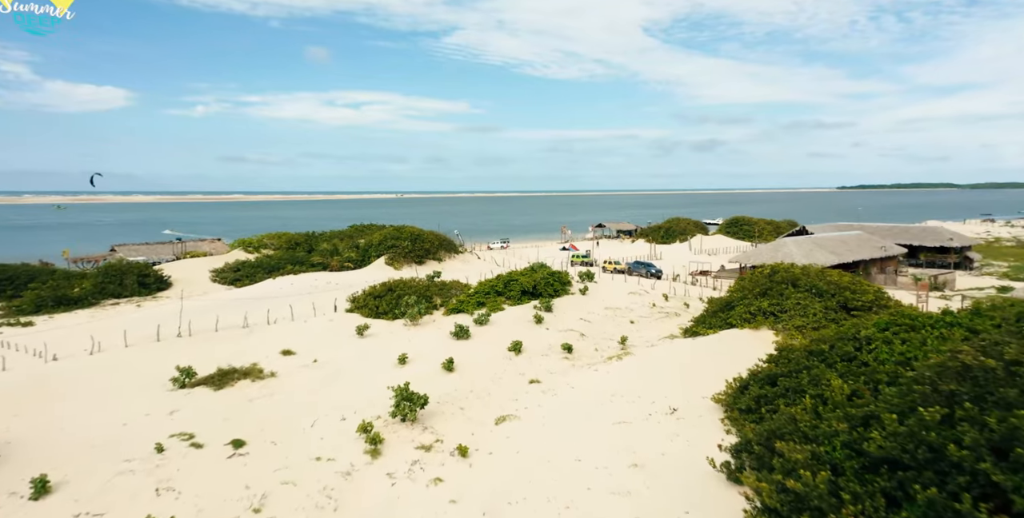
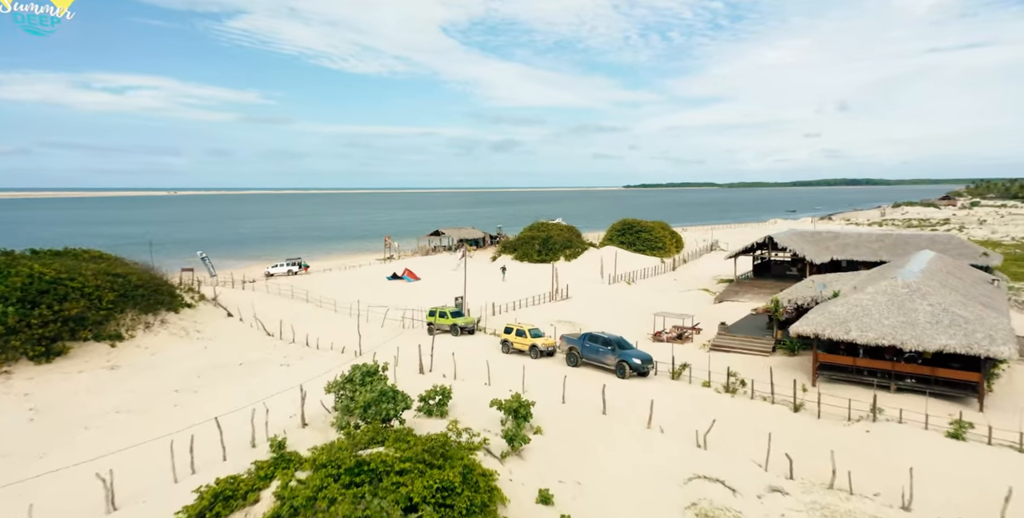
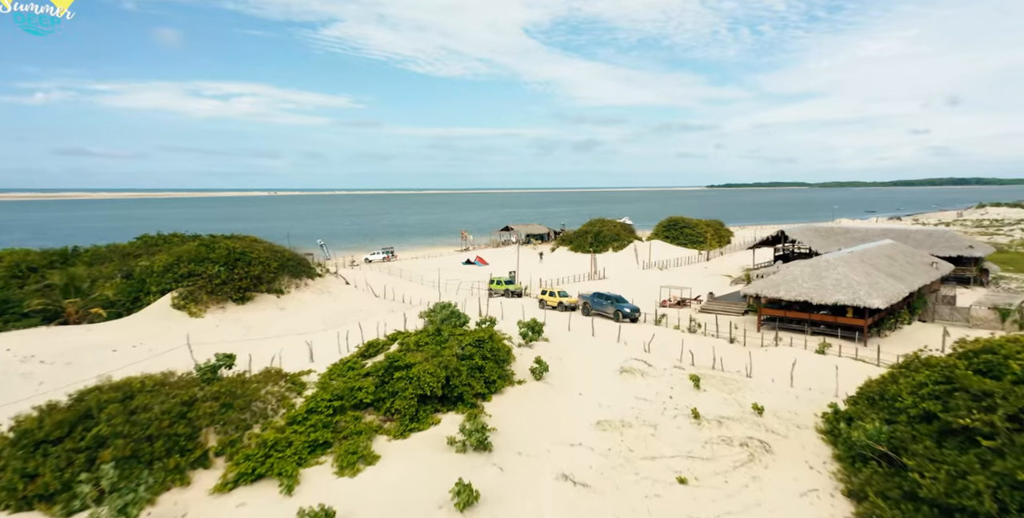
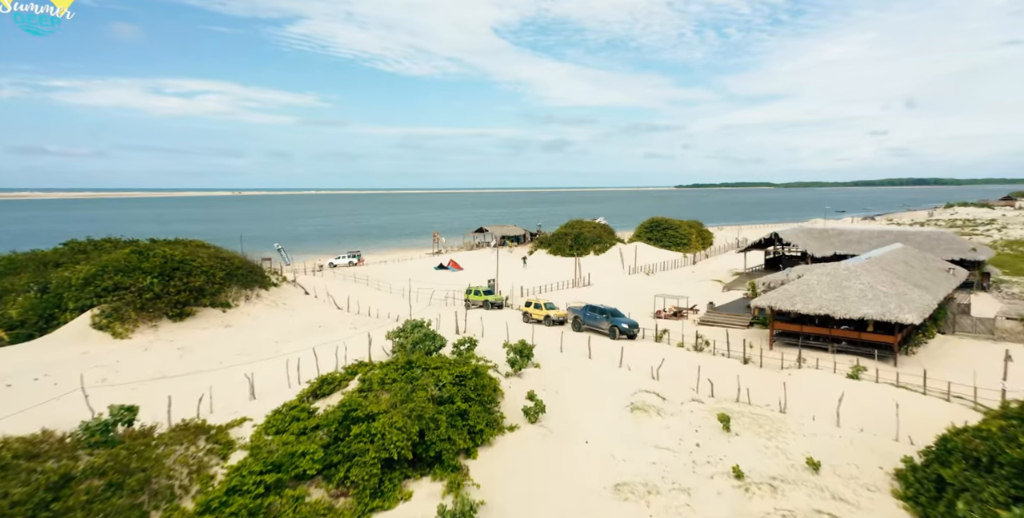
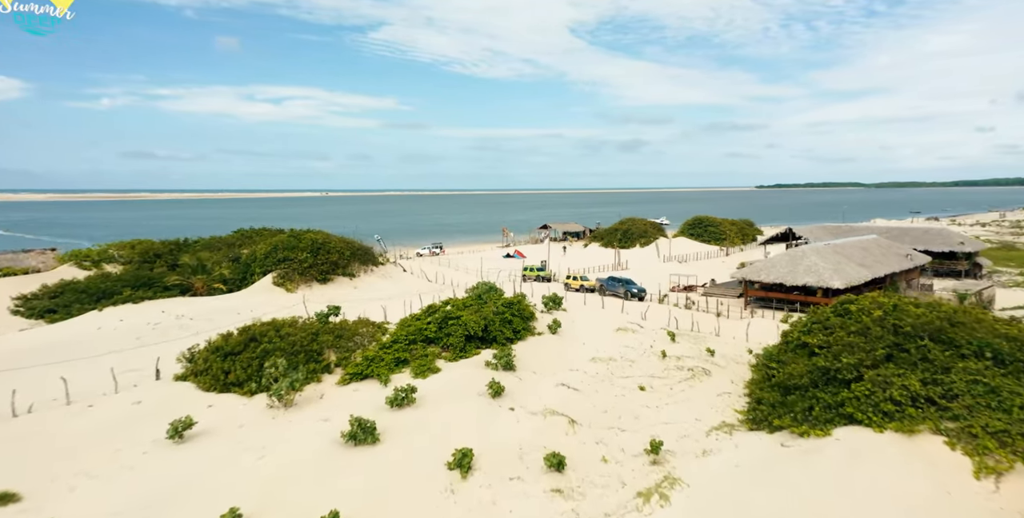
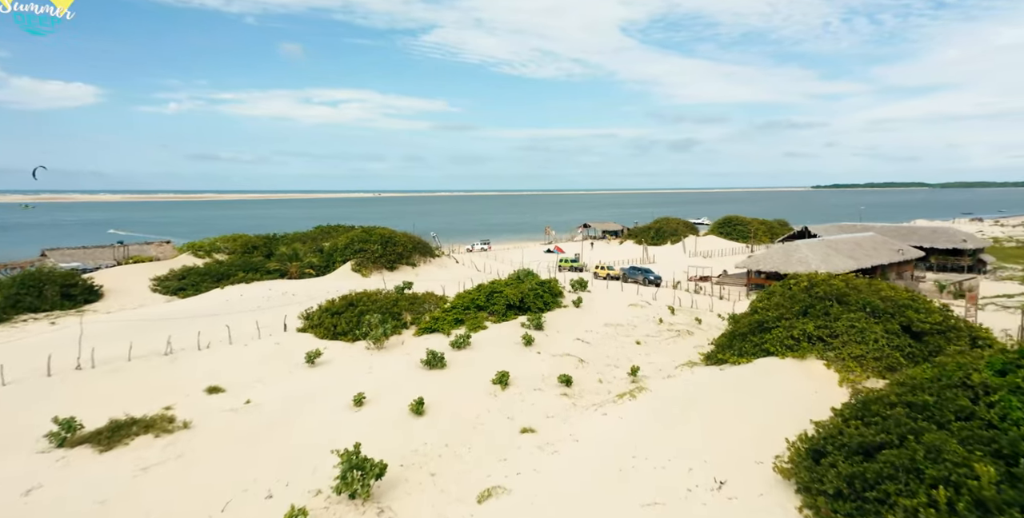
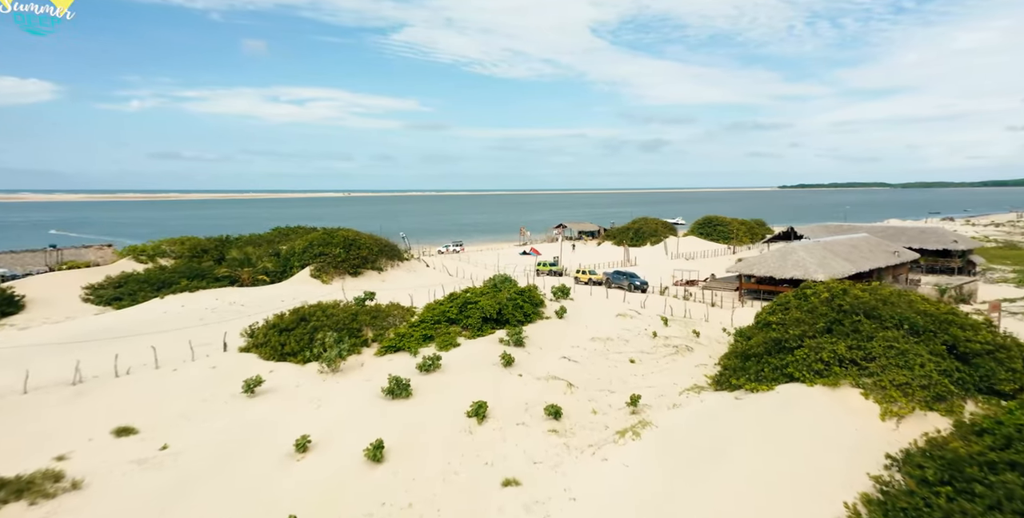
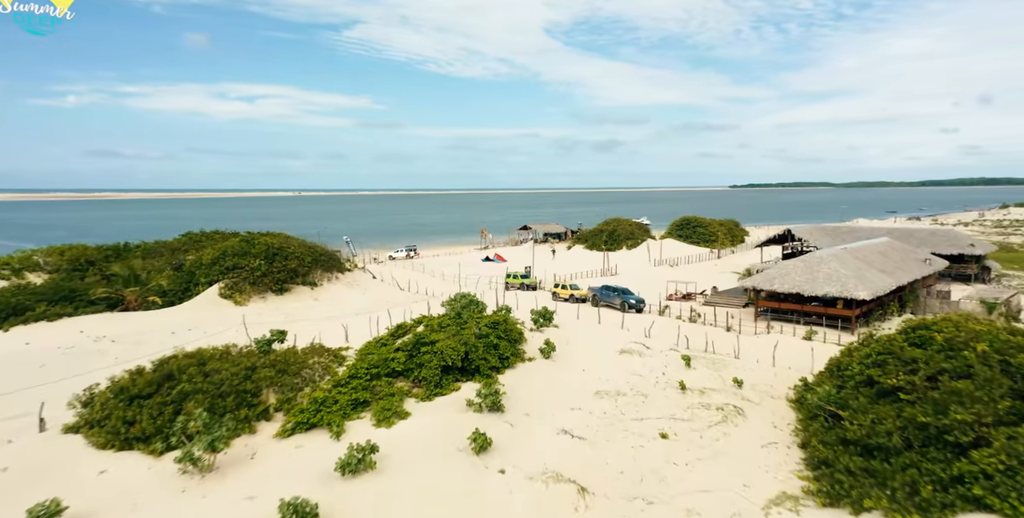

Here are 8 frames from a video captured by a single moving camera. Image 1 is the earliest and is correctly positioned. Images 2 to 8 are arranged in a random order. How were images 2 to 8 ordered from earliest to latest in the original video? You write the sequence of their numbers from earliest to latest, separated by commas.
6, 7, 5, 8, 3, 4, 2
